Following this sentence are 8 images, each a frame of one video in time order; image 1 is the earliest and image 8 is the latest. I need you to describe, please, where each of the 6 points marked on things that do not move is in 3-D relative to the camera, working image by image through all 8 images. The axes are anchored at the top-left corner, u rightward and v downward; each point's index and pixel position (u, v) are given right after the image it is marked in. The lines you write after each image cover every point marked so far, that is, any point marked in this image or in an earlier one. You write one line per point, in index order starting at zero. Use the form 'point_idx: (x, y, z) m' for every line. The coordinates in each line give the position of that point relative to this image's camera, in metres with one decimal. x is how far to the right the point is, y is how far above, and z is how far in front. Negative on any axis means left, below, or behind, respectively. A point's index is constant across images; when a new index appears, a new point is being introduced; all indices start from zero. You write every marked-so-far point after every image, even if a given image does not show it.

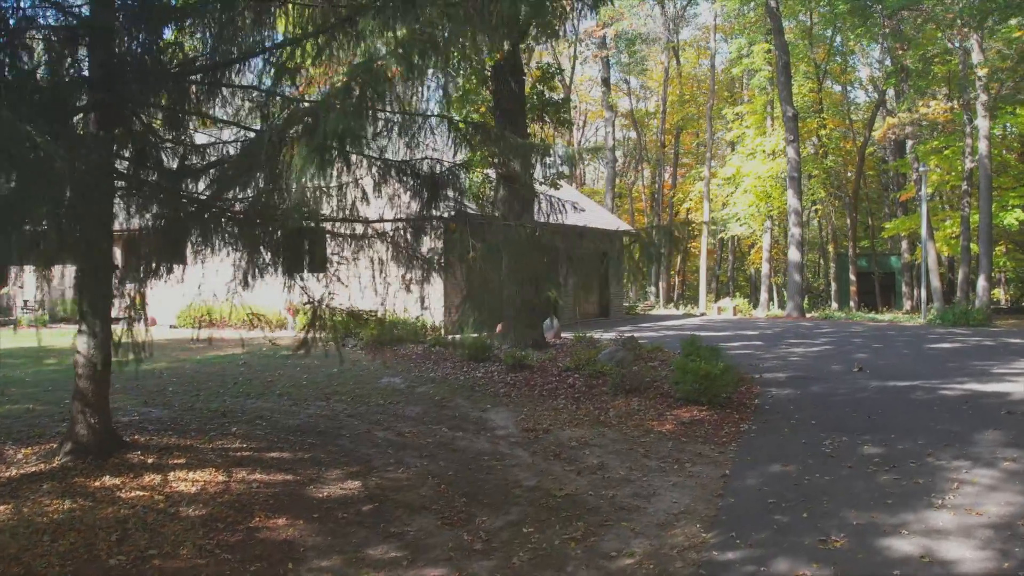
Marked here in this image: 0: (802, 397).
0: (+3.6, -1.4, +9.1) m
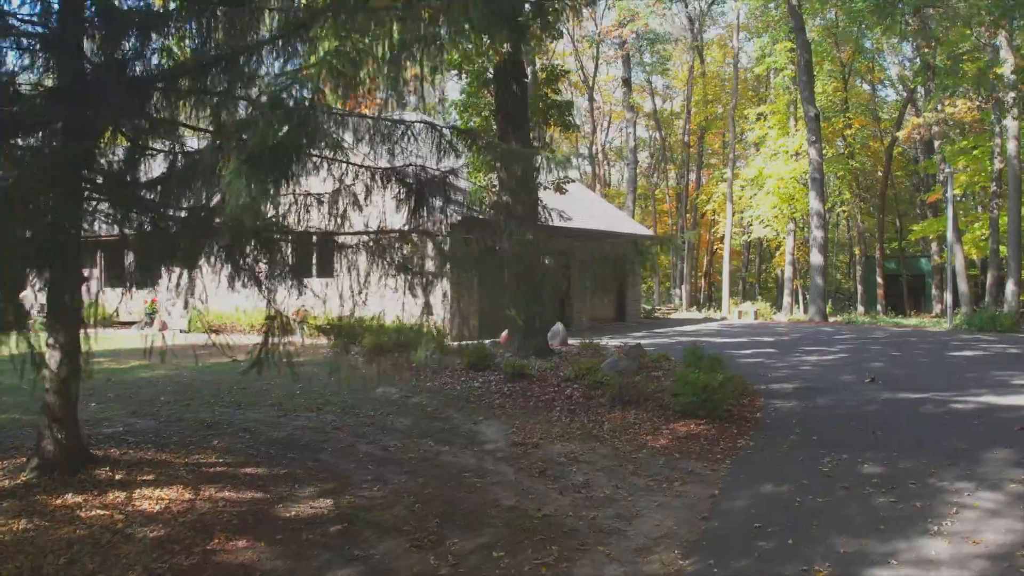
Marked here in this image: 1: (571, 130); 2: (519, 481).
0: (+3.5, -1.5, +8.8) m
1: (+1.0, +2.9, +12.9) m
2: (+0.1, -1.7, +6.4) m
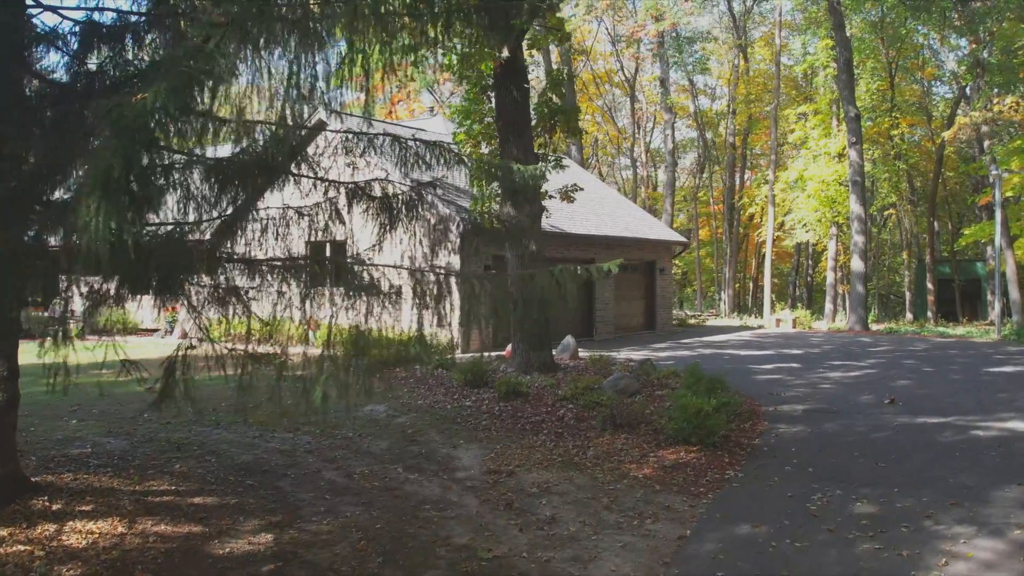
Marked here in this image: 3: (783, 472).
0: (+3.4, -1.7, +8.2) m
1: (+1.1, +2.6, +12.5) m
2: (-0.3, -1.9, +6.1) m
3: (+2.6, -1.8, +7.0) m
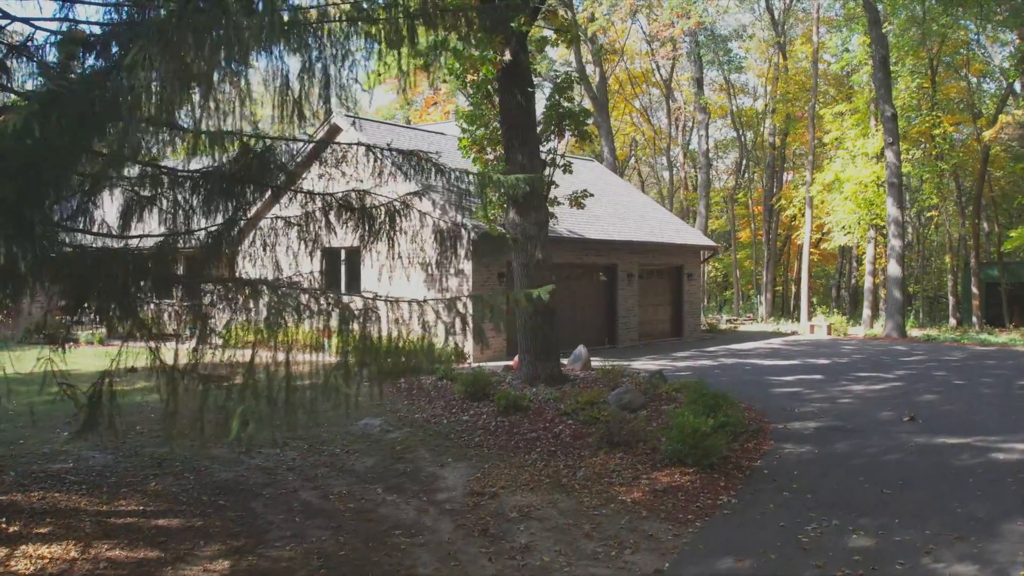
0: (+3.2, -1.8, +7.7) m
1: (+1.2, +2.5, +12.2) m
2: (-0.5, -2.0, +5.8) m
3: (+2.4, -1.9, +6.6) m
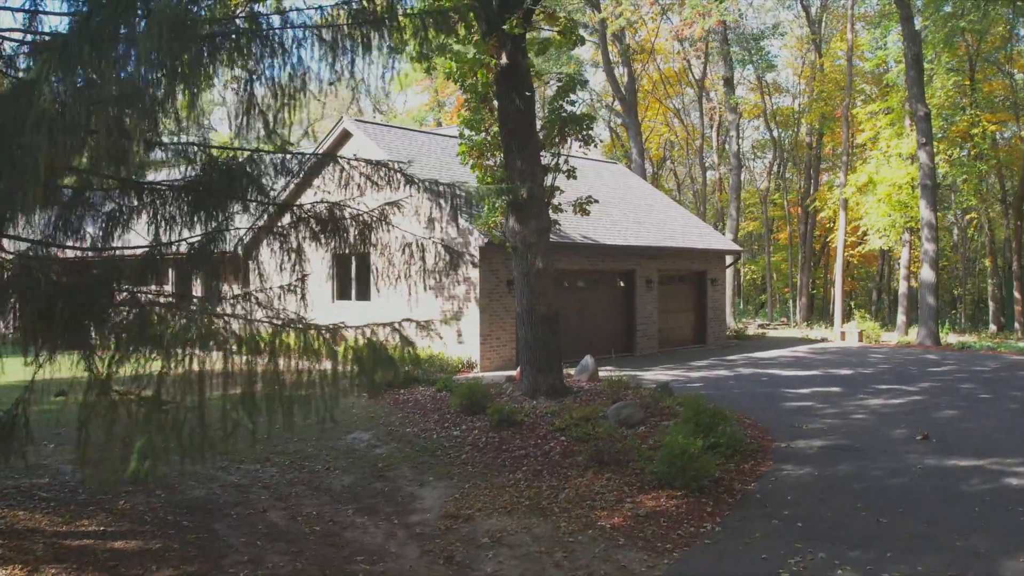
0: (+3.1, -1.9, +7.3) m
1: (+1.2, +2.3, +11.9) m
2: (-0.8, -2.1, +5.6) m
3: (+2.2, -2.0, +6.2) m
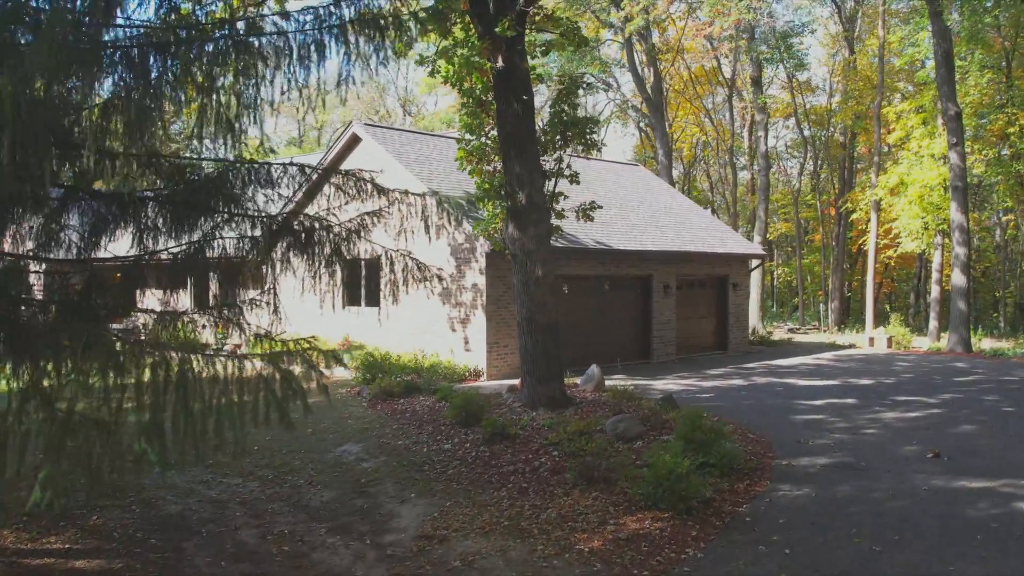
0: (+2.9, -2.1, +7.0) m
1: (+1.3, +2.2, +11.6) m
2: (-1.0, -2.3, +5.4) m
3: (+2.0, -2.1, +5.9) m
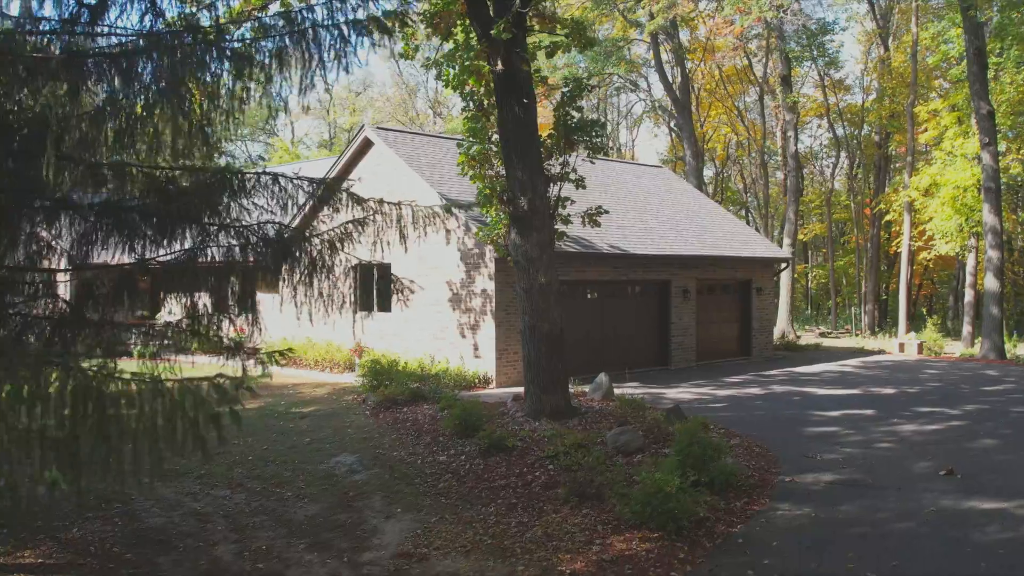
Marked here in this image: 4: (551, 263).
0: (+2.7, -2.1, +6.7) m
1: (+1.3, +2.1, +11.4) m
2: (-1.2, -2.4, +5.2) m
3: (+1.8, -2.2, +5.6) m
4: (+0.6, +0.4, +10.9) m
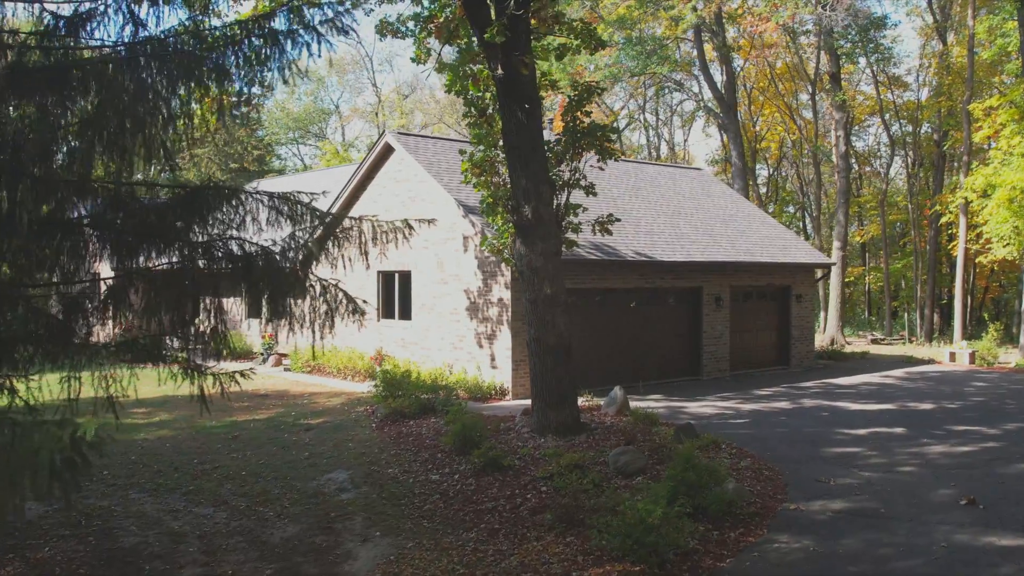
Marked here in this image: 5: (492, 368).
0: (+2.5, -2.3, +6.2) m
1: (+1.4, +1.9, +11.0) m
2: (-1.5, -2.5, +5.0) m
3: (+1.5, -2.4, +5.2) m
4: (+0.6, +0.2, +10.5) m
5: (-0.4, -1.6, +14.8) m
